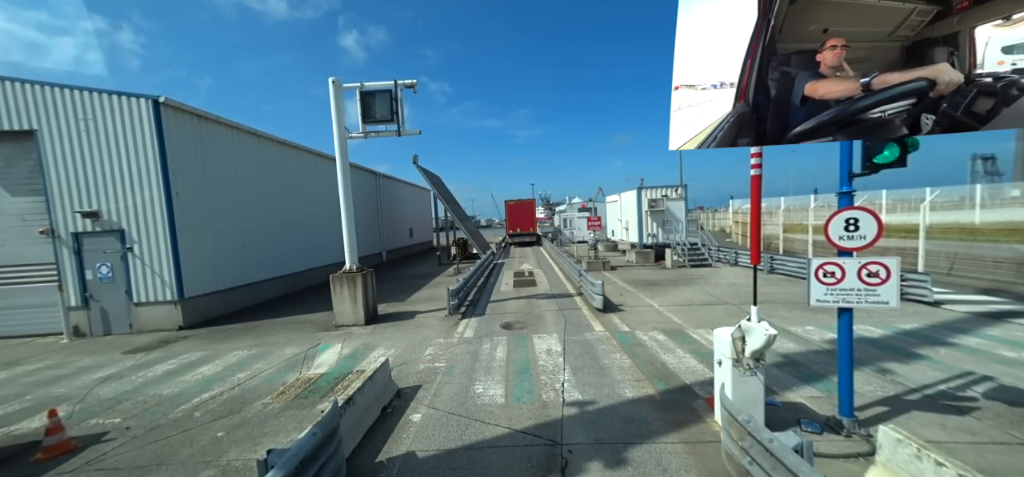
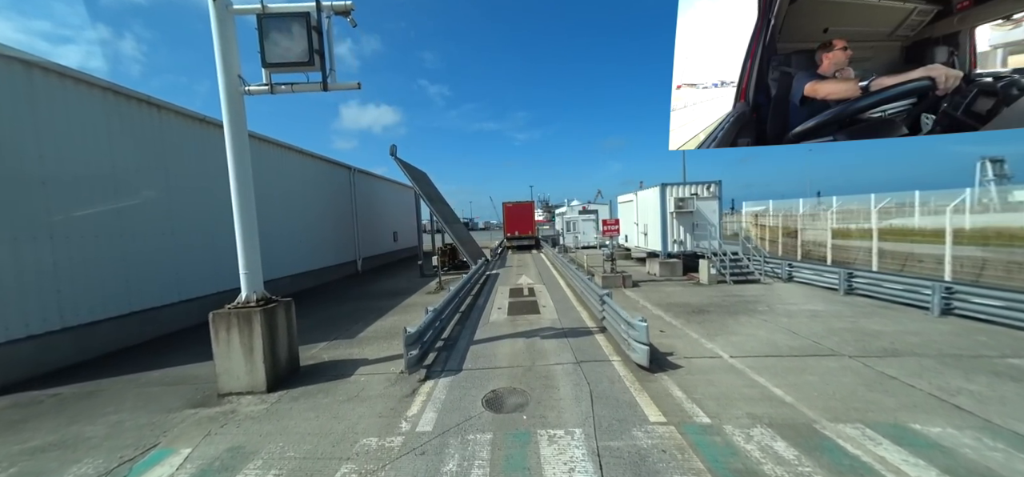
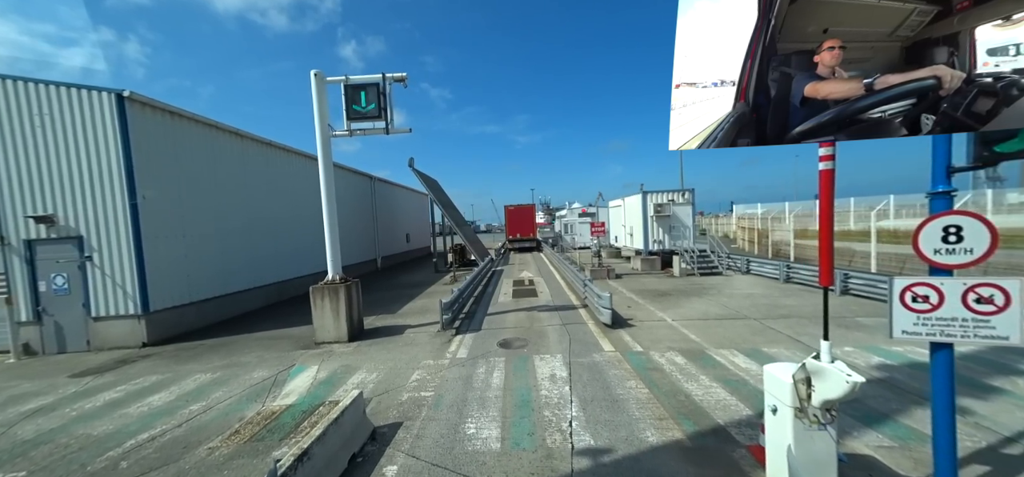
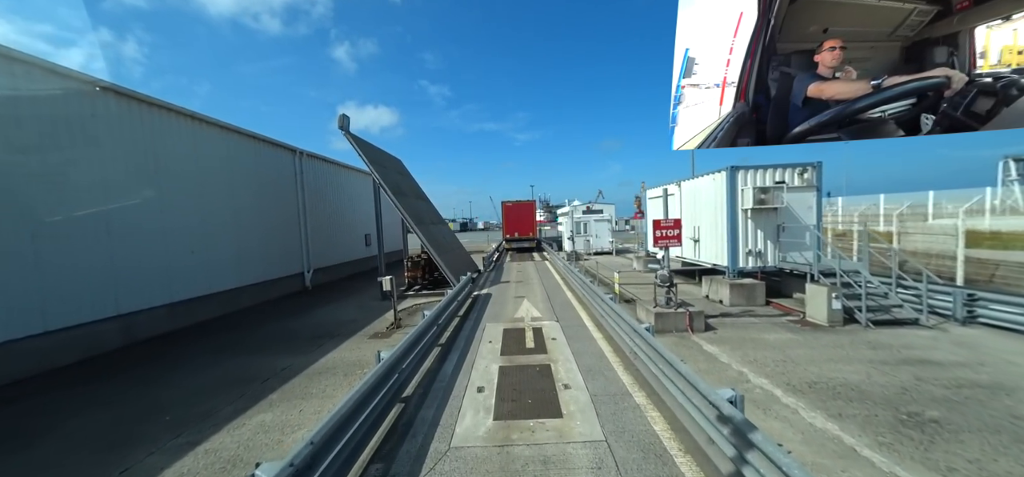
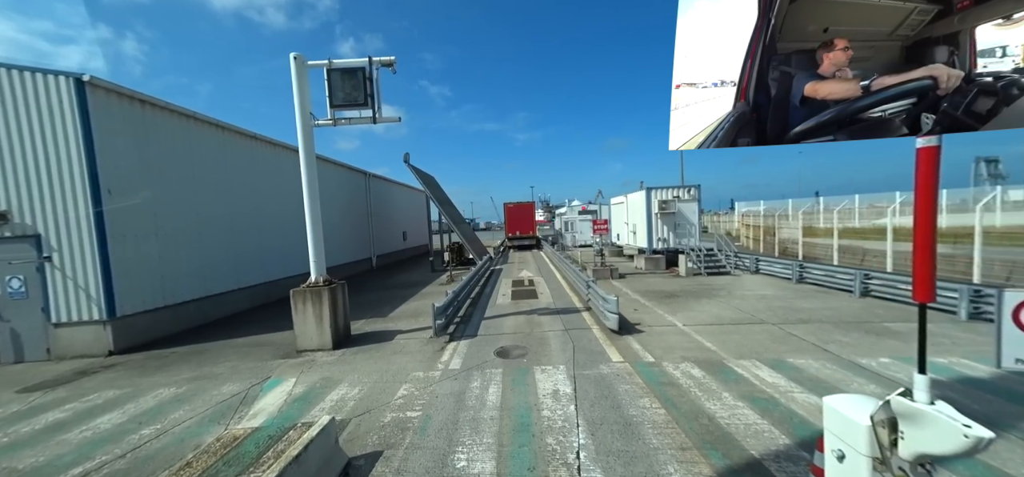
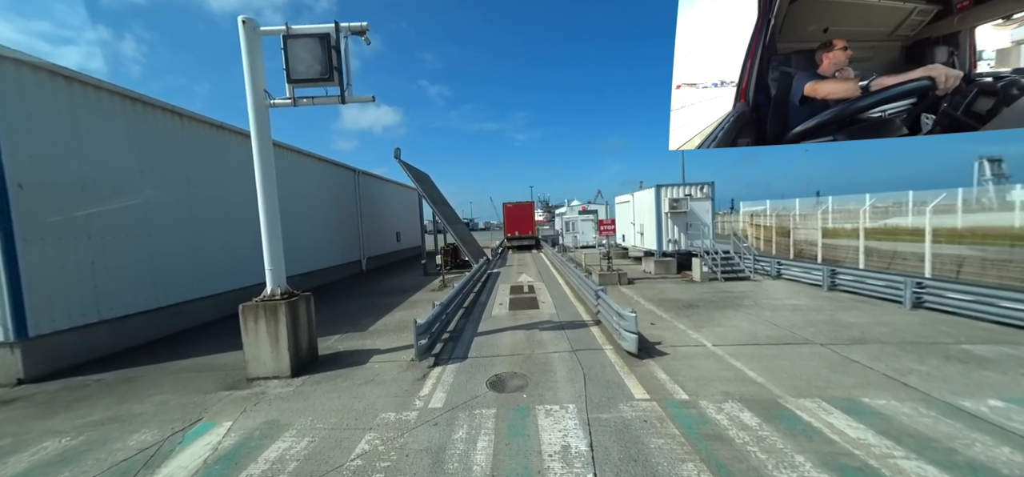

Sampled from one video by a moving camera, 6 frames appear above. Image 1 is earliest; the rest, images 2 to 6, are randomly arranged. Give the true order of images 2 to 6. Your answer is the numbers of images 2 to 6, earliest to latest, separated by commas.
3, 5, 6, 2, 4
